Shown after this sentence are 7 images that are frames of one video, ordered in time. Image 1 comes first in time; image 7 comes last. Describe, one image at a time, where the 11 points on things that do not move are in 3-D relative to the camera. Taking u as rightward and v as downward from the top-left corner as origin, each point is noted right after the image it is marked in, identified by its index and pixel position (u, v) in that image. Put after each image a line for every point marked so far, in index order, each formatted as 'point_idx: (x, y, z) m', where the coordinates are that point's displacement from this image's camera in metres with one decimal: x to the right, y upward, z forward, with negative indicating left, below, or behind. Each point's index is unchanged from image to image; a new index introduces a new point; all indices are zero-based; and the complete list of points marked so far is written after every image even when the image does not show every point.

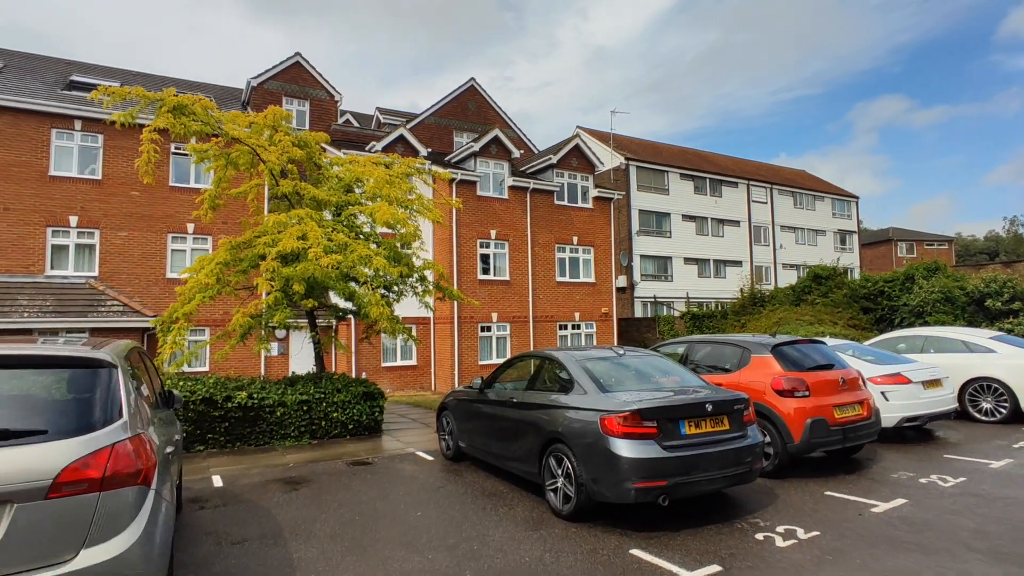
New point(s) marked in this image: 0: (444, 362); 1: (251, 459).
0: (-2.3, -2.5, +19.9) m
1: (-3.4, -2.3, +7.9) m
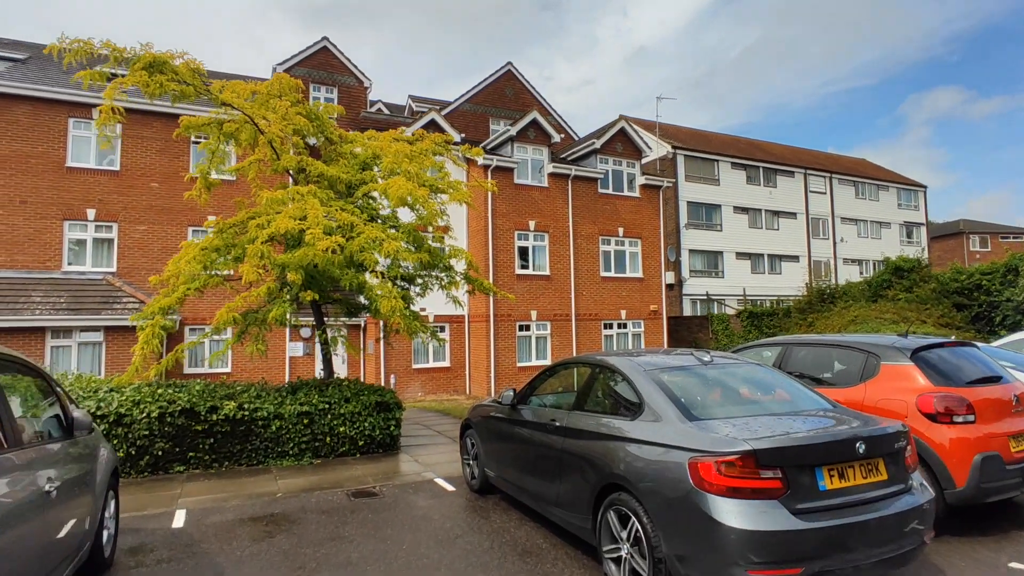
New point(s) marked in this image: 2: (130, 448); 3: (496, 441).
0: (-1.0, -2.4, +18.4) m
1: (-3.0, -2.1, +6.5) m
2: (-4.3, -1.8, +6.7) m
3: (-0.2, -1.4, +5.8) m
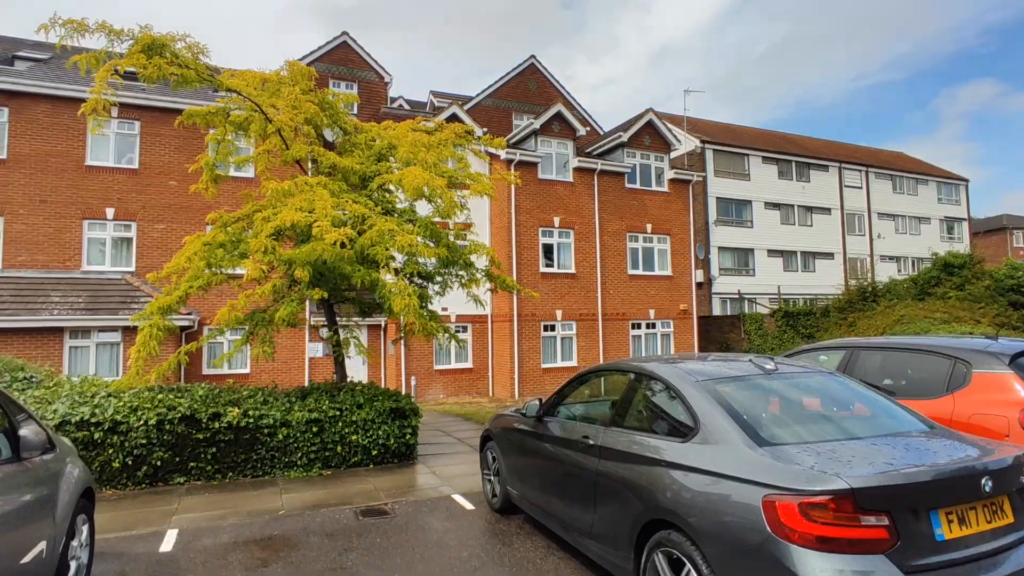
0: (-0.3, -2.3, +17.8) m
1: (-2.8, -2.1, +6.0) m
2: (-4.0, -1.8, +6.2) m
3: (0.0, -1.4, +5.2) m
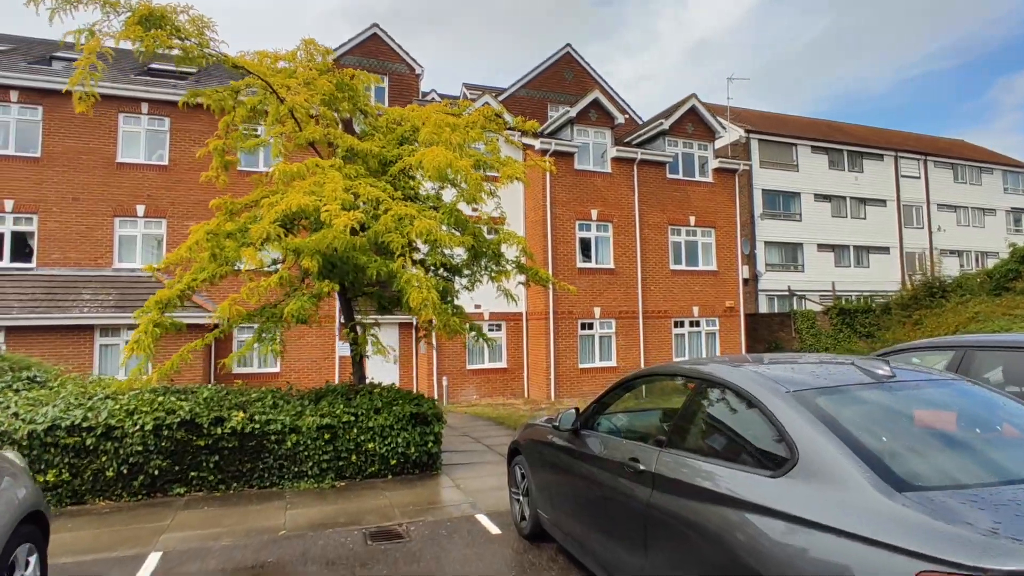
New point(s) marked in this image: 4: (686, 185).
0: (+0.7, -2.2, +17.0) m
1: (-2.5, -2.0, +5.3) m
2: (-3.7, -1.7, +5.7) m
3: (+0.2, -1.3, +4.4) m
4: (+5.6, +3.3, +19.2) m
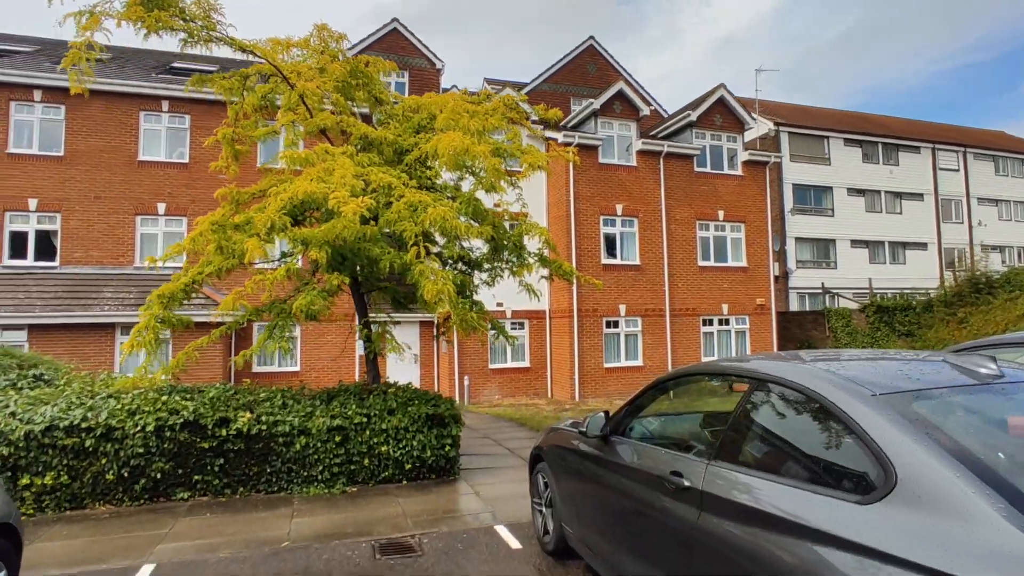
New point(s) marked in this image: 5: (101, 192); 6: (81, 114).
0: (+1.4, -2.1, +16.6) m
1: (-2.3, -2.0, +5.0) m
2: (-3.5, -1.6, +5.4) m
3: (+0.4, -1.3, +3.9) m
4: (+6.3, +3.4, +18.5) m
5: (-10.9, +2.5, +15.8) m
6: (-11.4, +4.6, +15.9) m
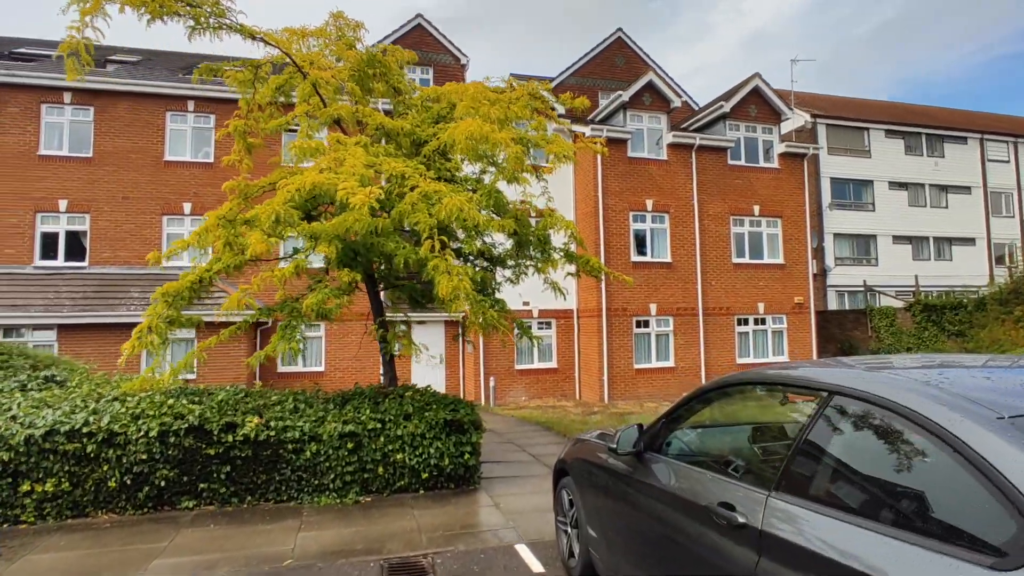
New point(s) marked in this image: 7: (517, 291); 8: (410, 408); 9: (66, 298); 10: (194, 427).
0: (+2.1, -2.1, +16.1) m
1: (-2.1, -2.0, +4.7) m
2: (-3.3, -1.6, +5.1) m
3: (+0.5, -1.2, +3.5) m
4: (+7.1, +3.5, +17.8) m
5: (-10.2, +2.5, +15.9) m
6: (-10.7, +4.6, +16.0) m
7: (+0.1, -0.1, +16.1) m
8: (-1.0, -1.2, +5.8) m
9: (-10.5, -0.2, +14.0) m
10: (-2.8, -1.2, +5.2) m
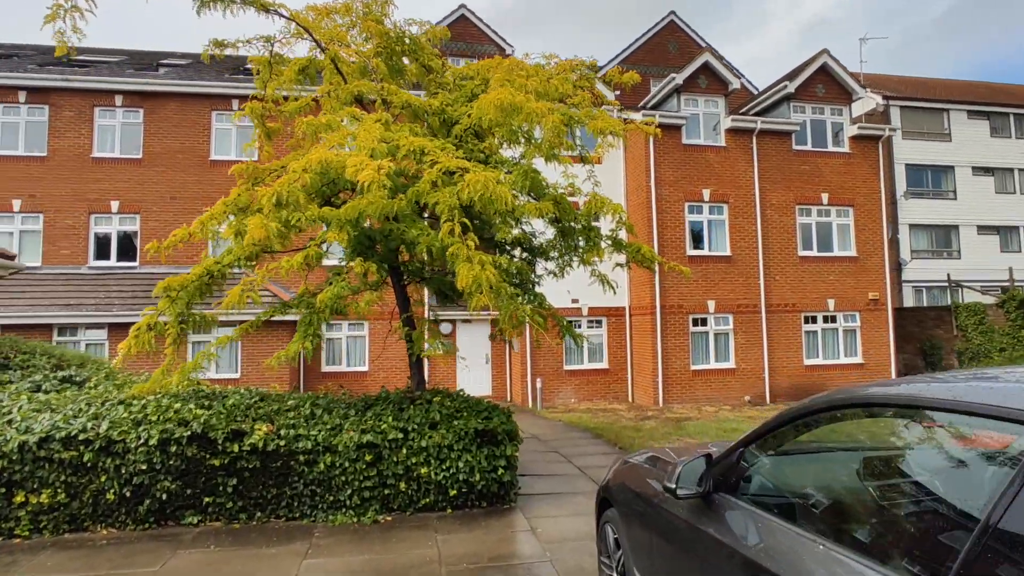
0: (+3.3, -2.0, +15.1) m
1: (-1.9, -1.9, +4.1) m
2: (-3.0, -1.6, +4.7) m
3: (+0.6, -1.1, +2.7) m
4: (+8.4, +3.6, +16.4) m
5: (-9.0, +2.6, +16.0) m
6: (-9.5, +4.6, +16.1) m
7: (+1.3, 0.0, +15.3) m
8: (-0.7, -1.1, +5.2) m
9: (-9.4, -0.2, +14.2) m
10: (-2.5, -1.2, +4.7) m
